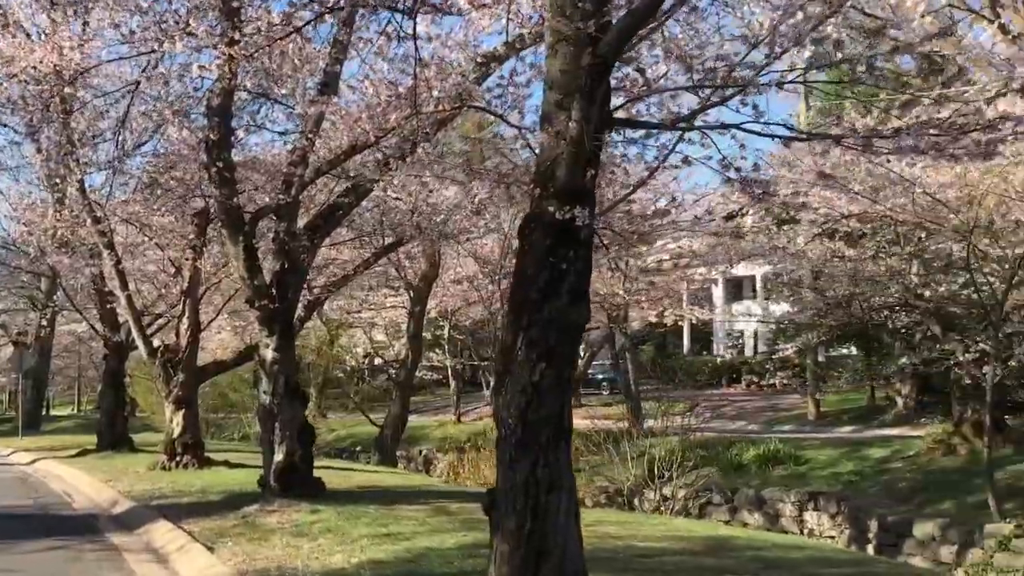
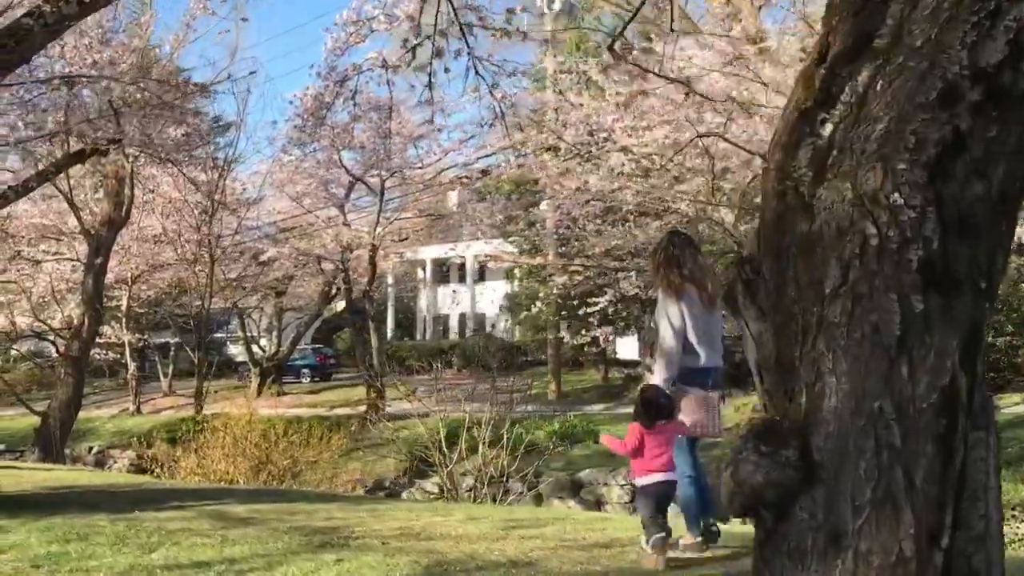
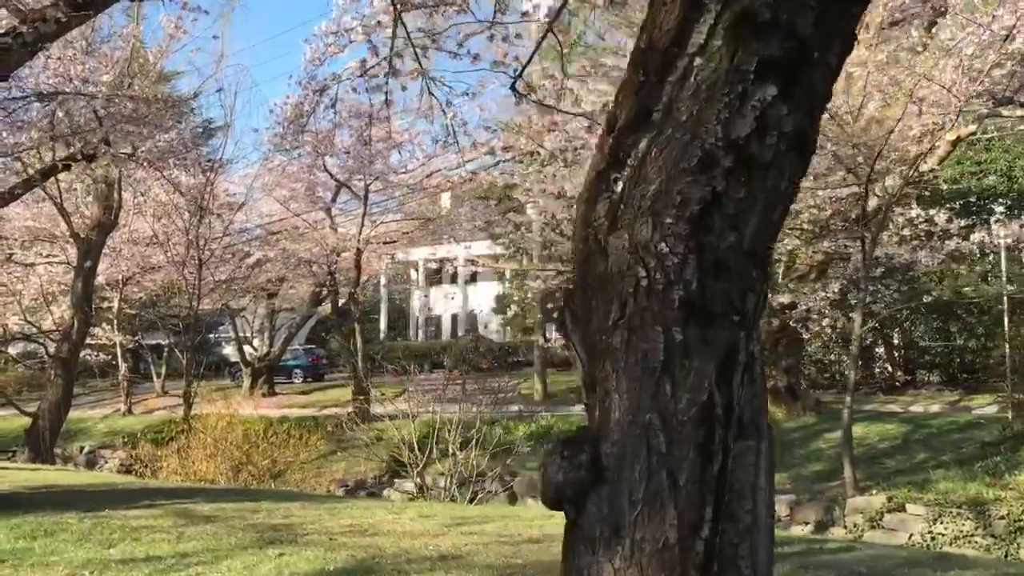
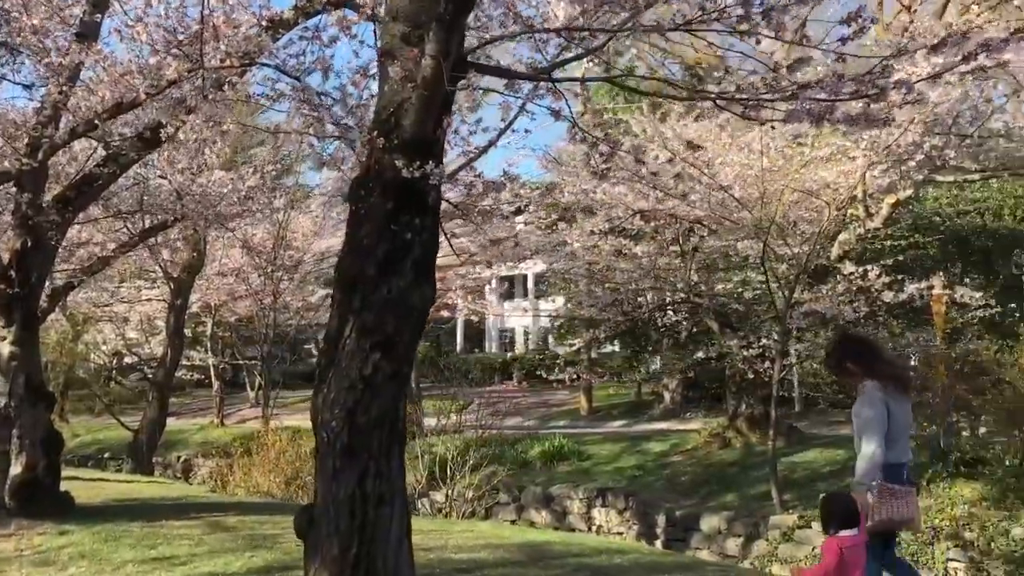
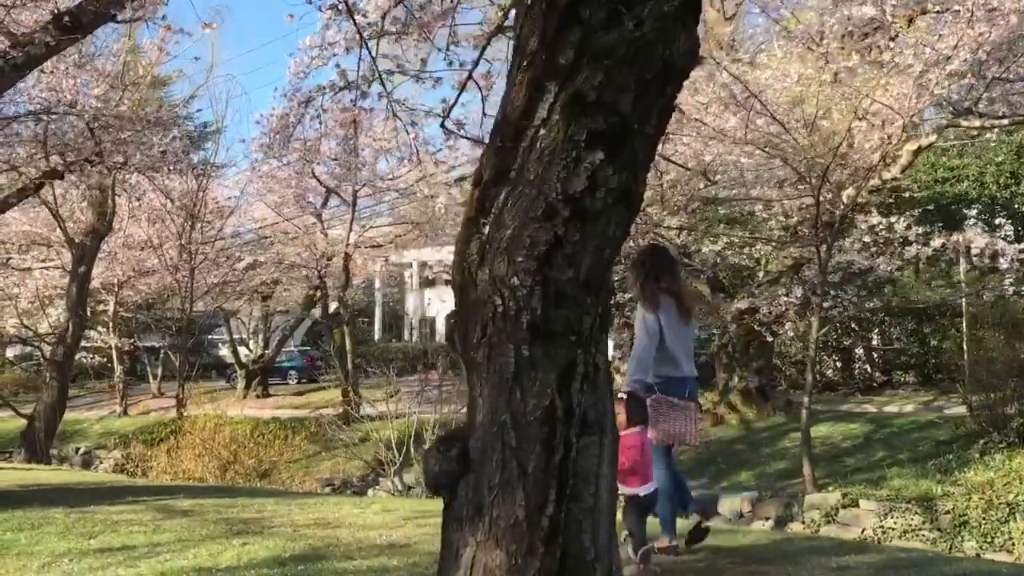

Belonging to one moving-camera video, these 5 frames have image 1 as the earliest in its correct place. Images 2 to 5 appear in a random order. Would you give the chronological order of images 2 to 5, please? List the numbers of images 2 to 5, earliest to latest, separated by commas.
4, 5, 3, 2
